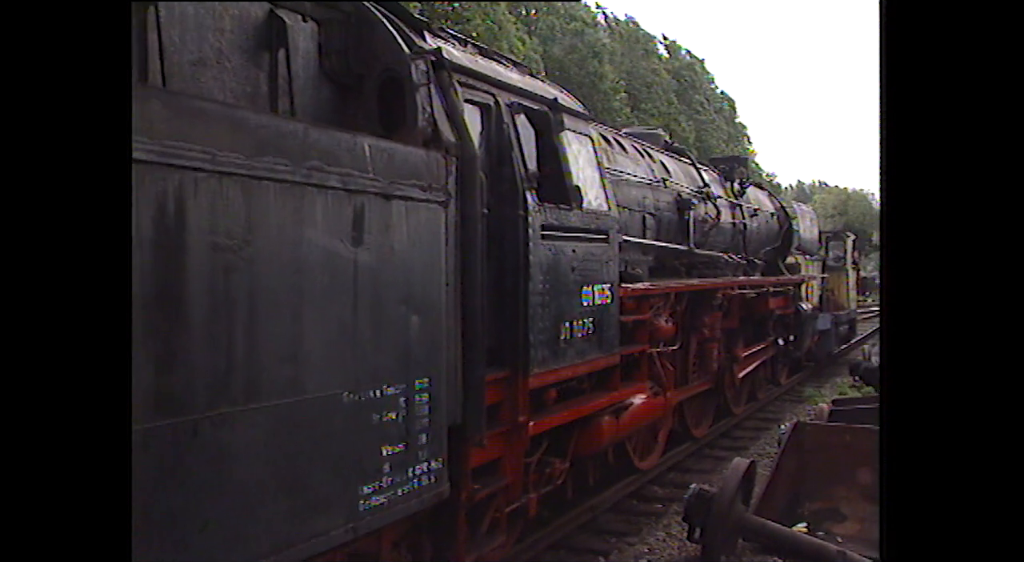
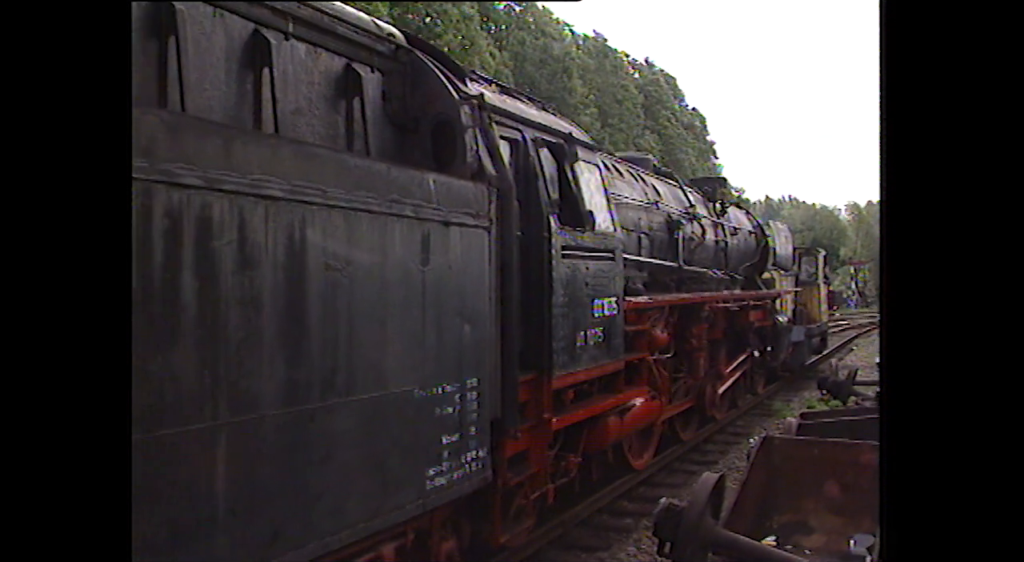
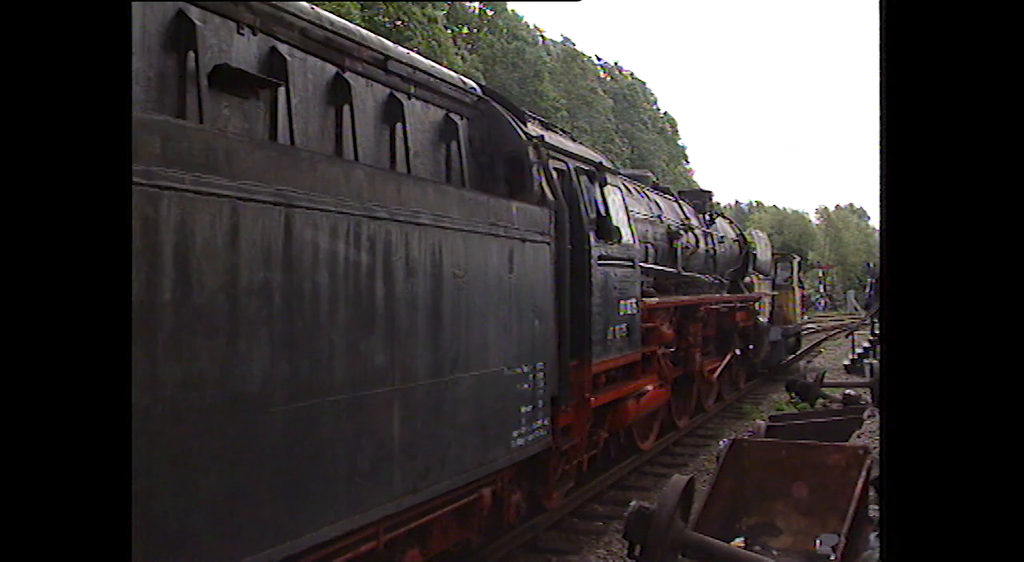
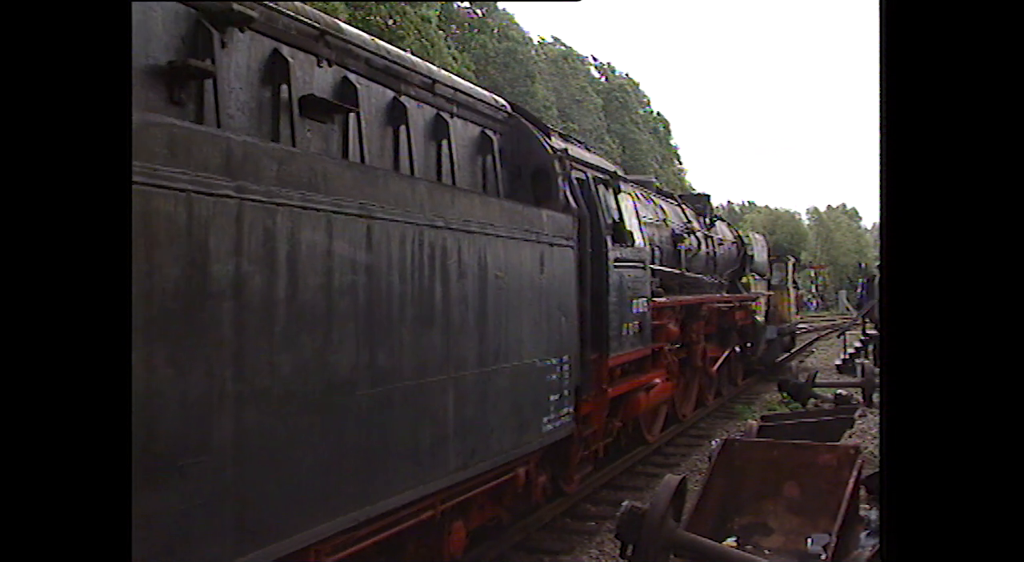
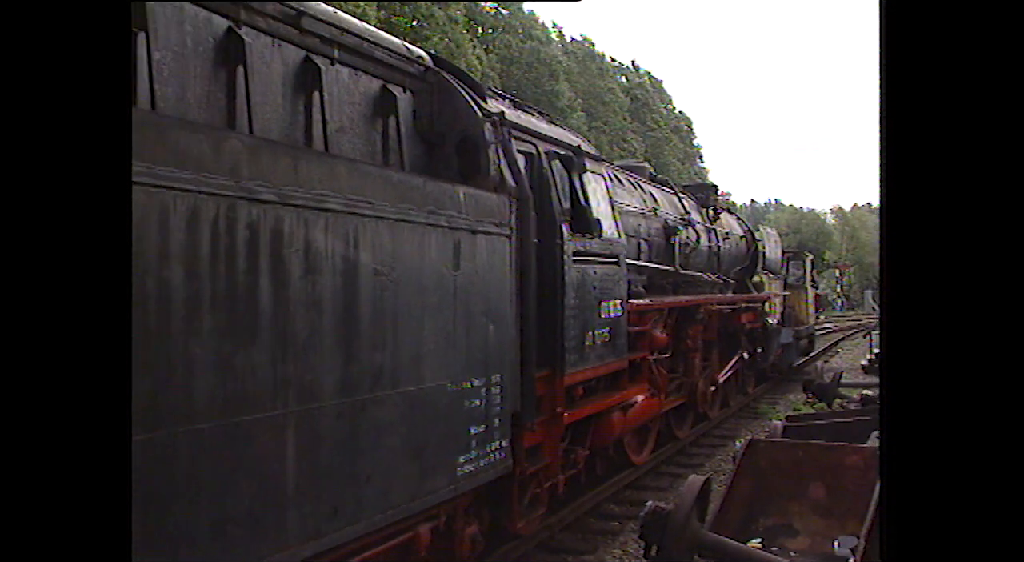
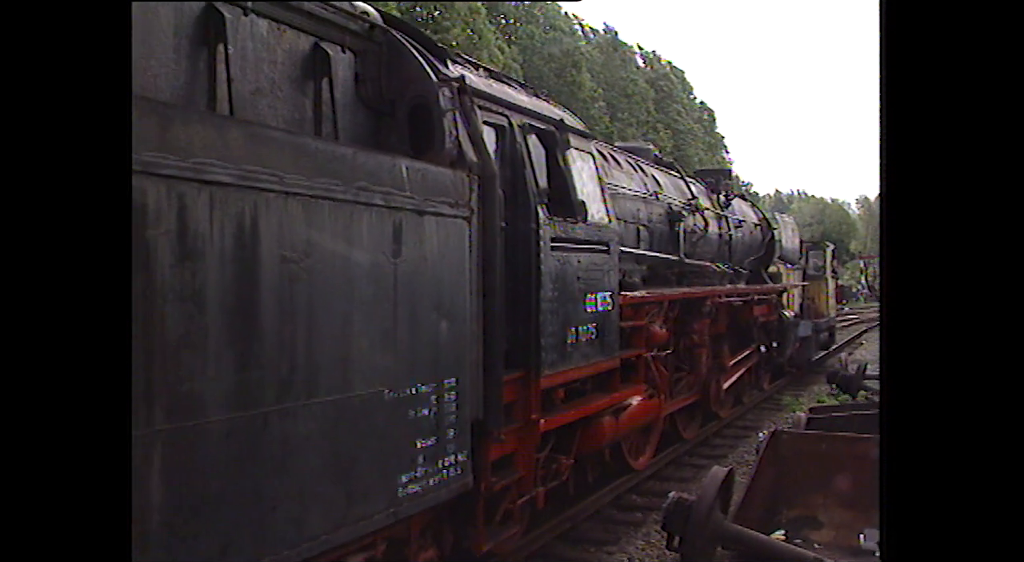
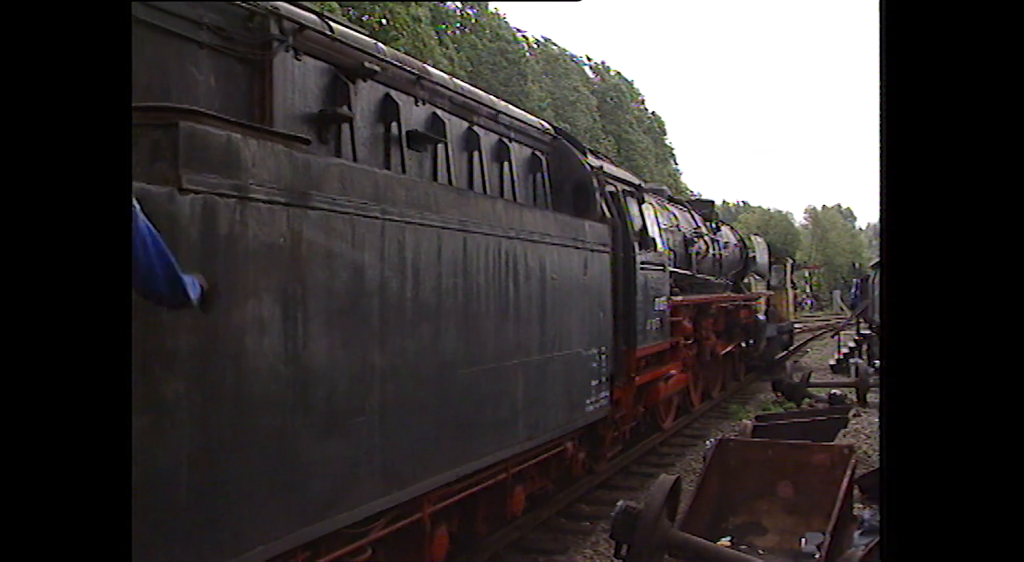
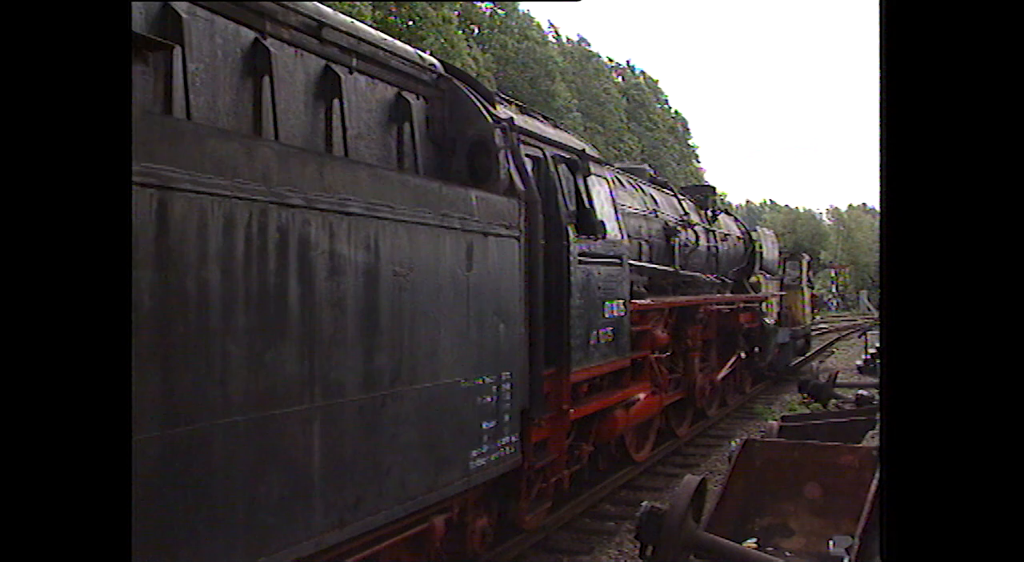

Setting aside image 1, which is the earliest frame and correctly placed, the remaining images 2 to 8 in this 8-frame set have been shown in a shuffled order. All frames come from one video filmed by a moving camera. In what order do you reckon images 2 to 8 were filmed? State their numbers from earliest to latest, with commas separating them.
6, 2, 5, 8, 3, 4, 7
